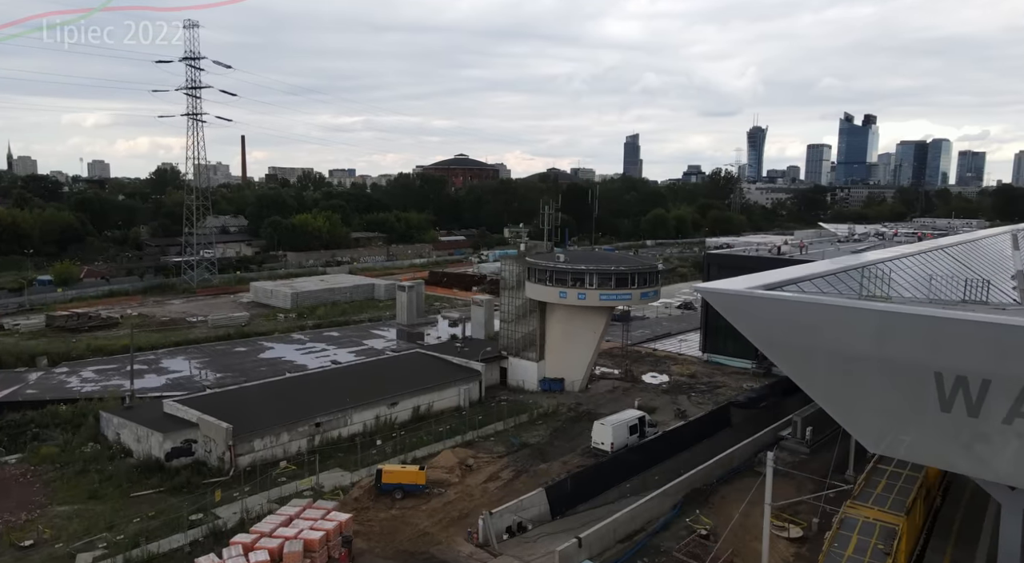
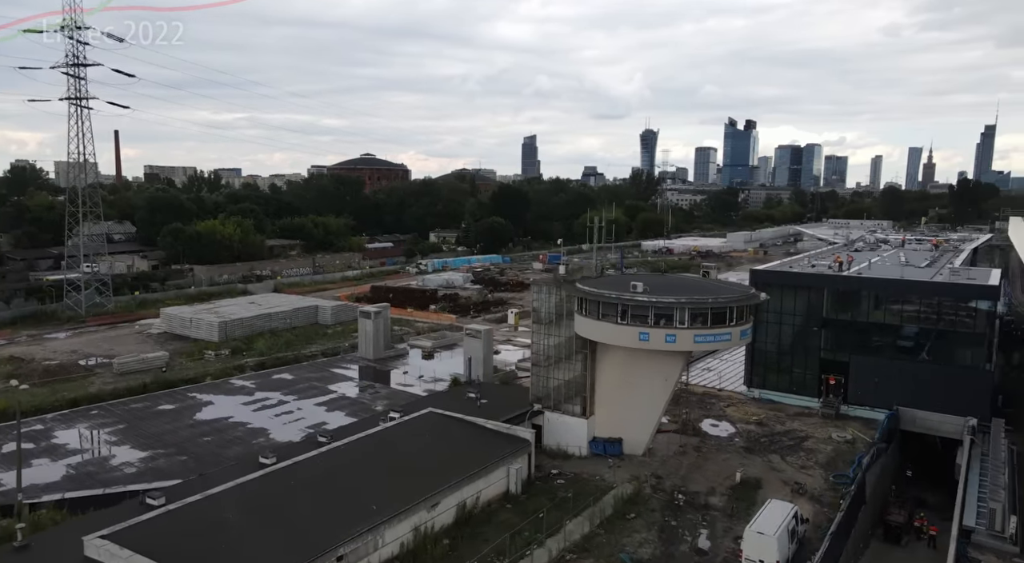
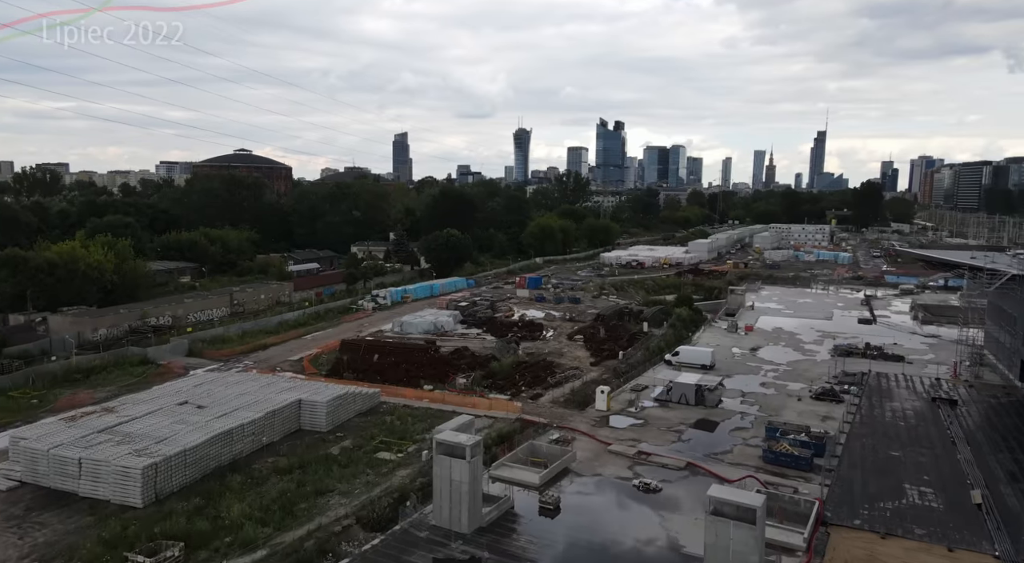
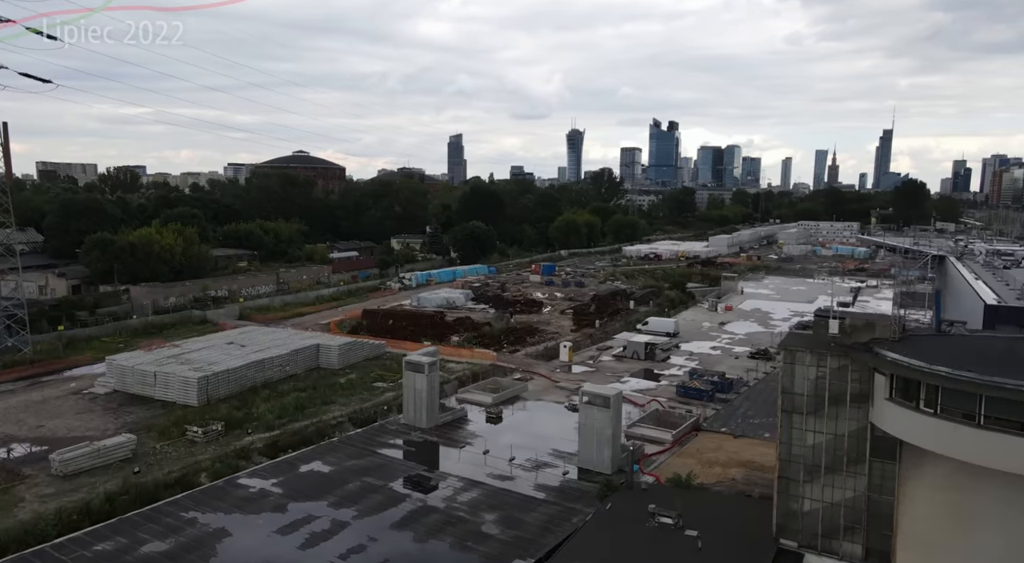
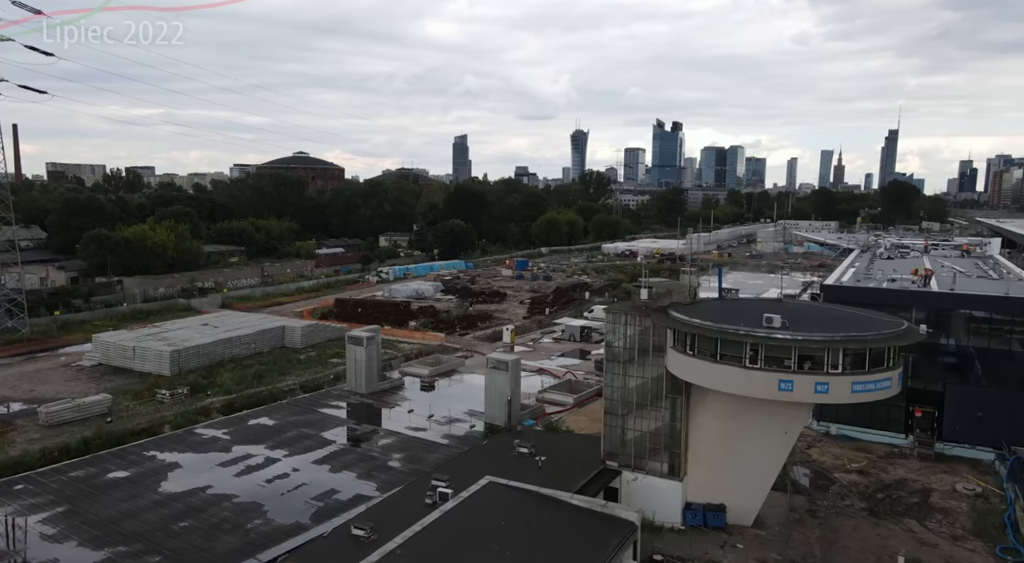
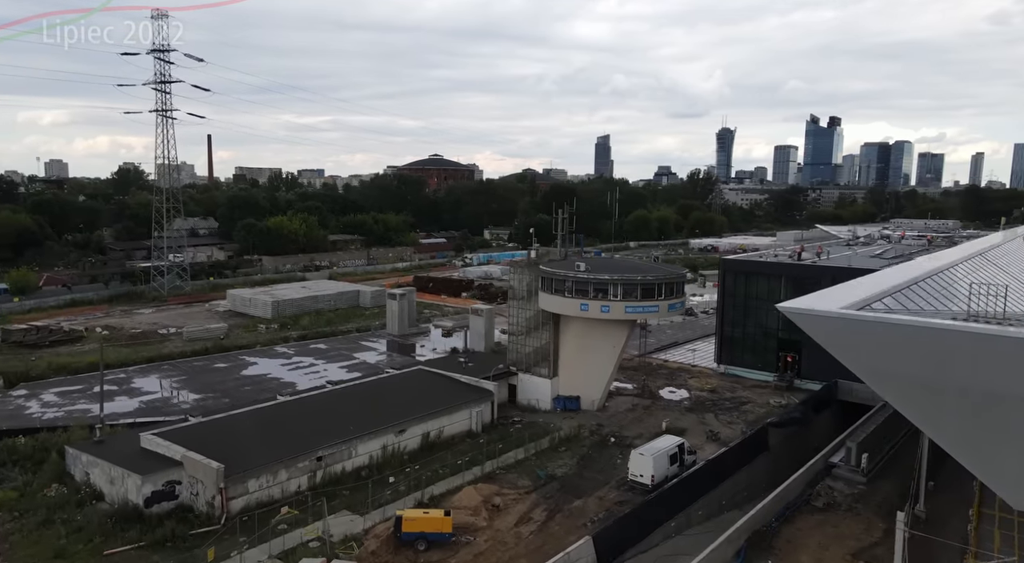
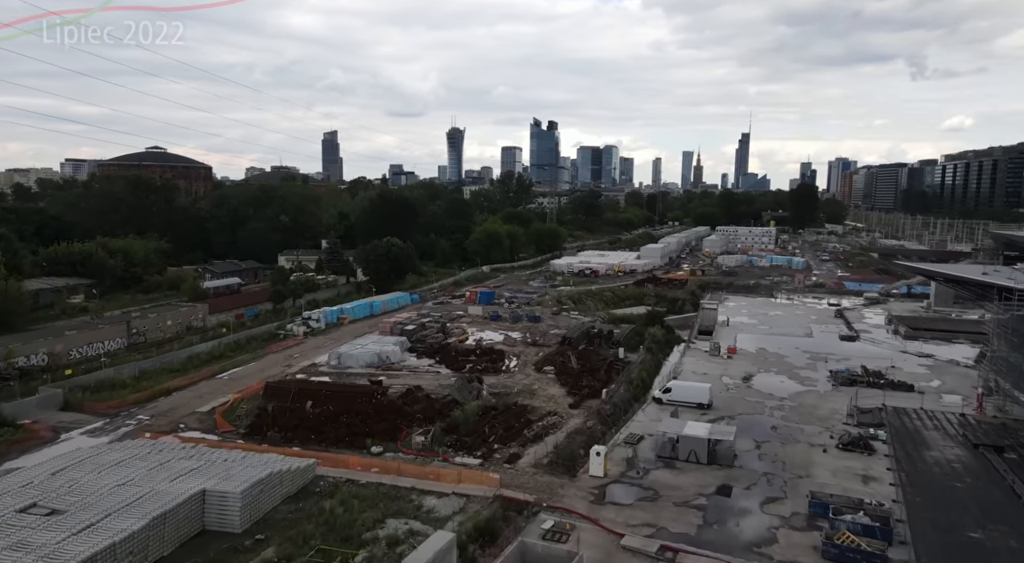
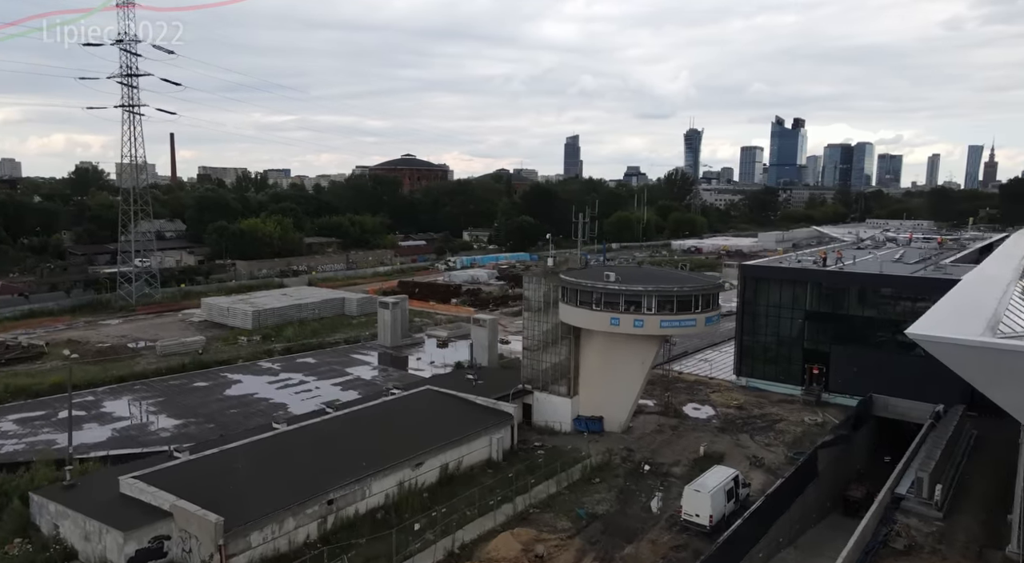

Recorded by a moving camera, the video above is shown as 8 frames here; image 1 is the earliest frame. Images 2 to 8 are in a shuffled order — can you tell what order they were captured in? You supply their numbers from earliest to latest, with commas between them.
6, 8, 2, 5, 4, 3, 7
